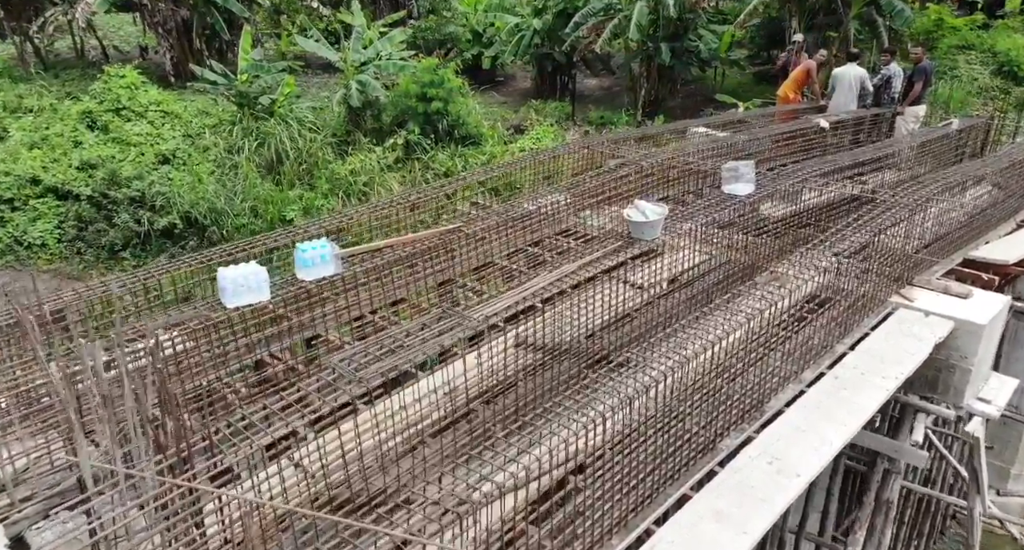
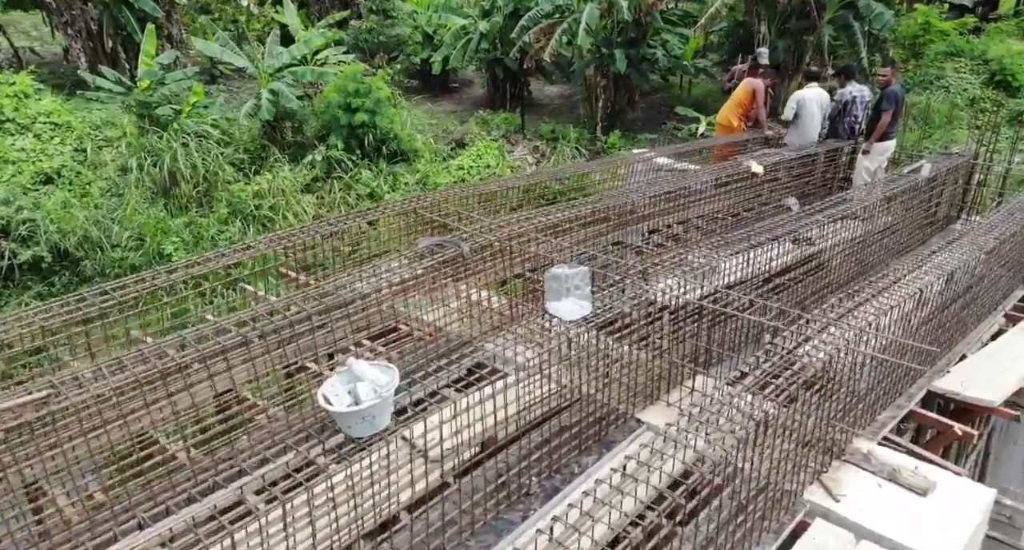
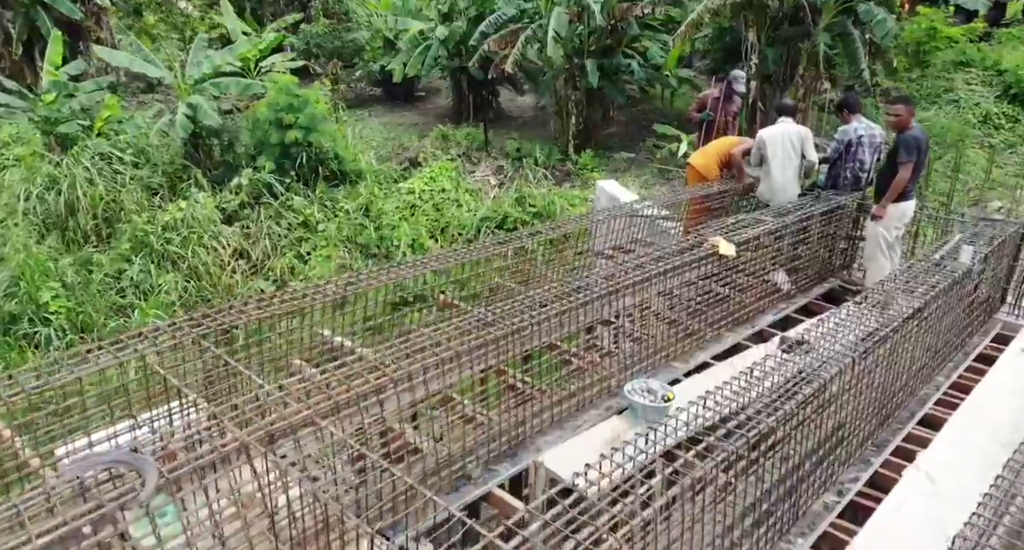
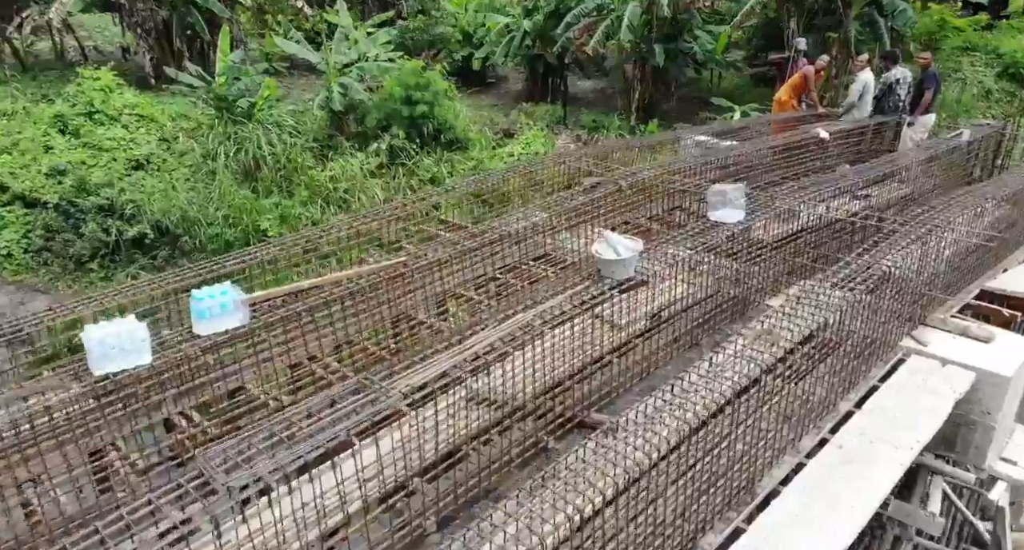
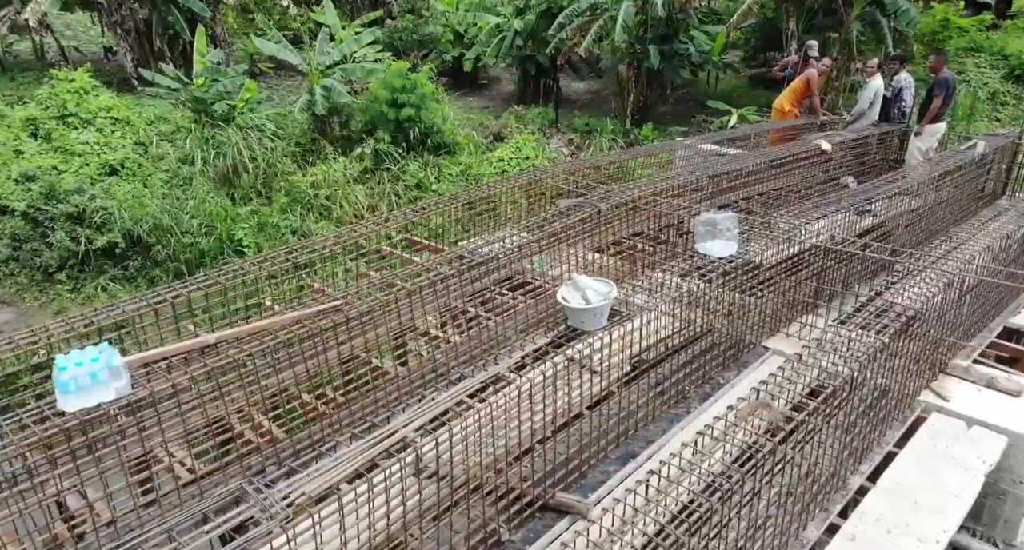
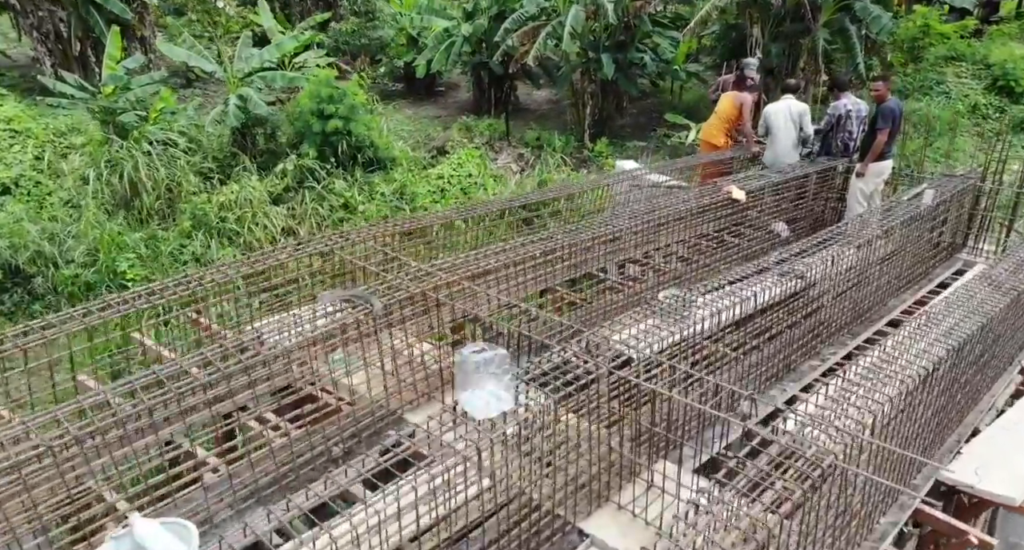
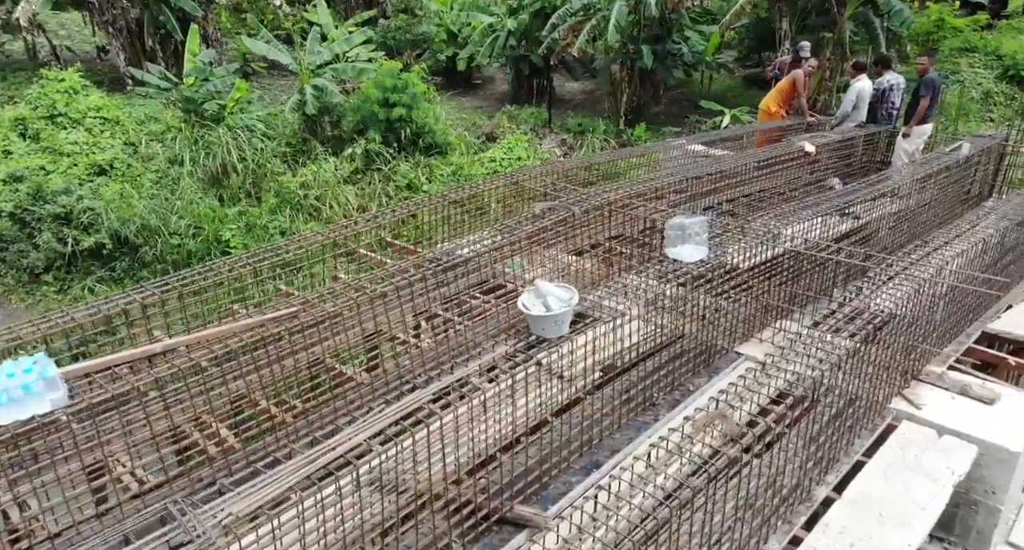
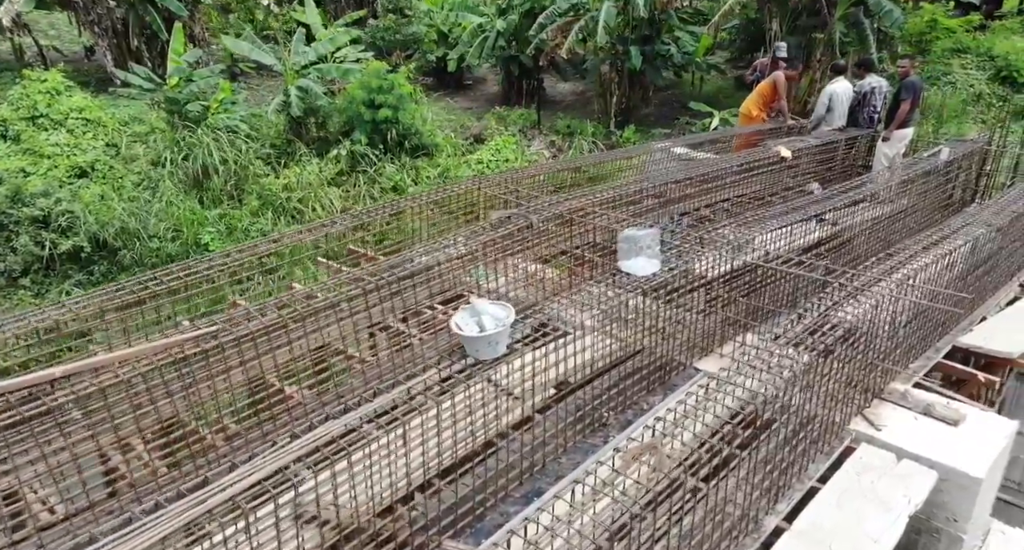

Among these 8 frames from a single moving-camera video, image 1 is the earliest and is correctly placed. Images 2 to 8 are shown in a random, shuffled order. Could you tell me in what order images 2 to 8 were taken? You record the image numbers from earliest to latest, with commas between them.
4, 5, 7, 8, 2, 6, 3
